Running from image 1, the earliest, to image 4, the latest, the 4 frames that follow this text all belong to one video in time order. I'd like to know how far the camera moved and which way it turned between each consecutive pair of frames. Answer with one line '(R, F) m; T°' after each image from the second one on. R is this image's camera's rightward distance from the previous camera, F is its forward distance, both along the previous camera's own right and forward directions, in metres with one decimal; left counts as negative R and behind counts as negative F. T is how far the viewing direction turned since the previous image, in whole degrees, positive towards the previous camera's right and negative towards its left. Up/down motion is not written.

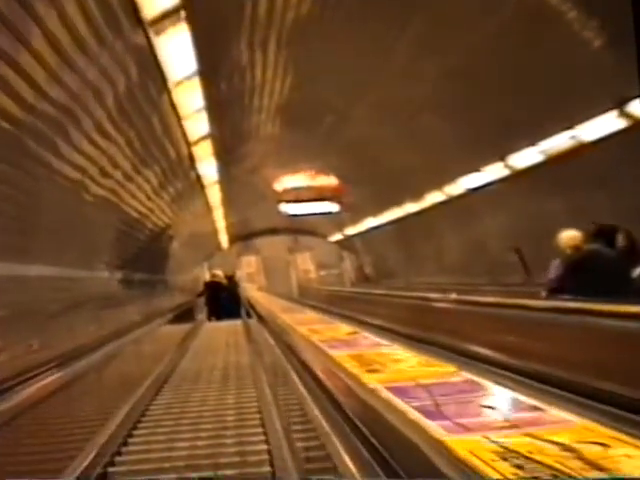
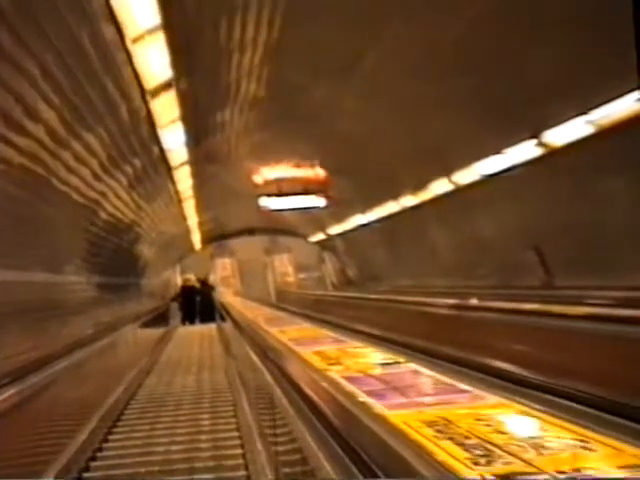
(-0.1, +1.0) m; +1°
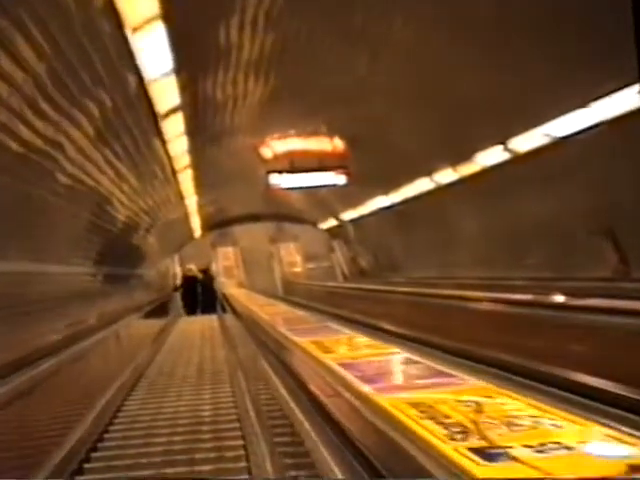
(-0.1, +1.1) m; 0°
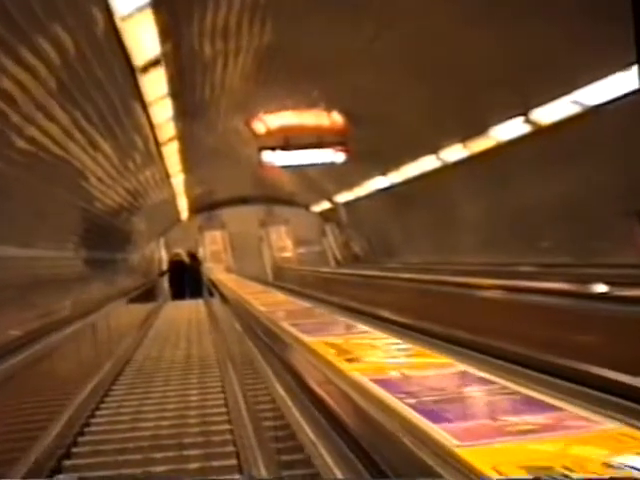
(-0.1, +0.5) m; +1°
